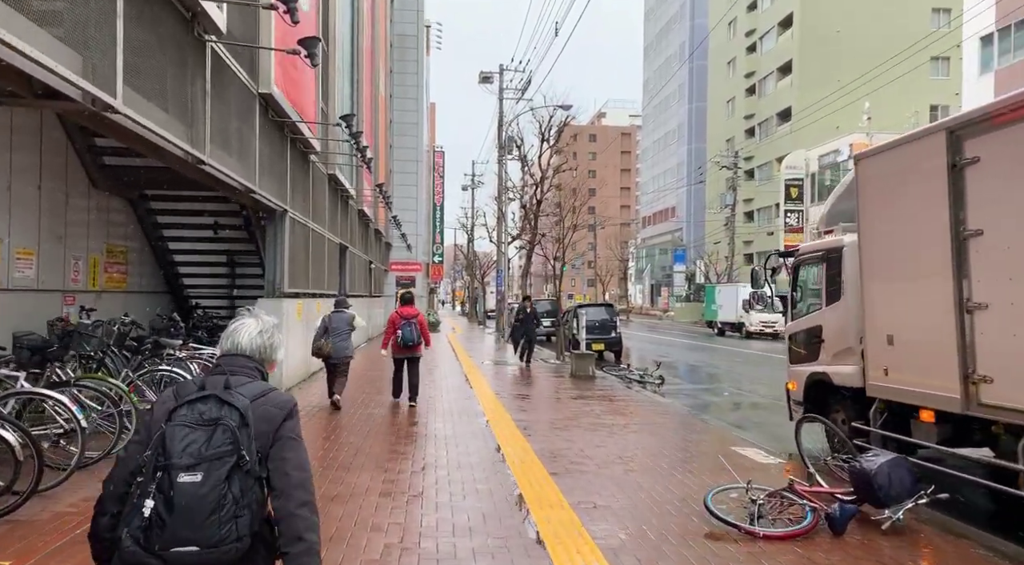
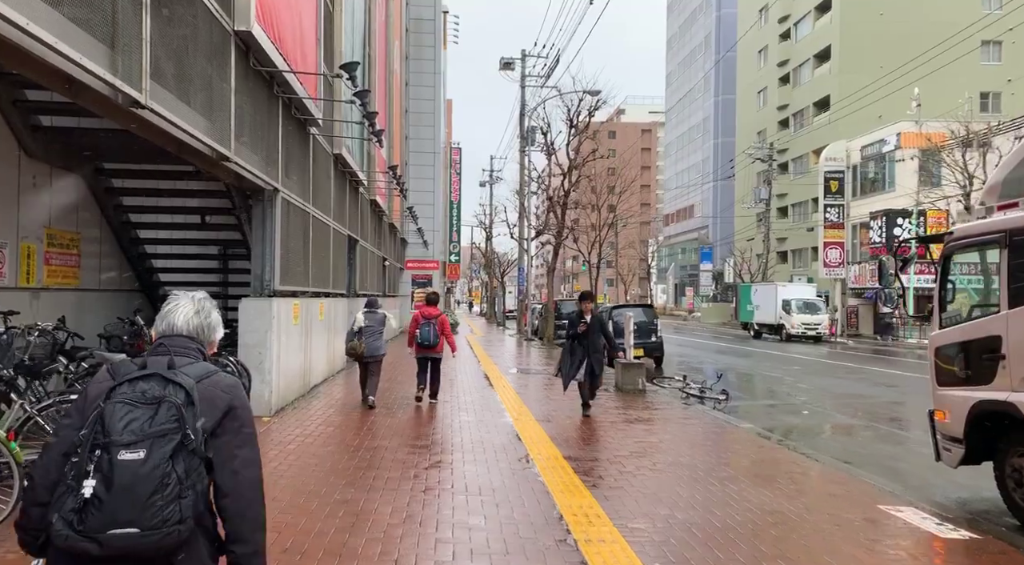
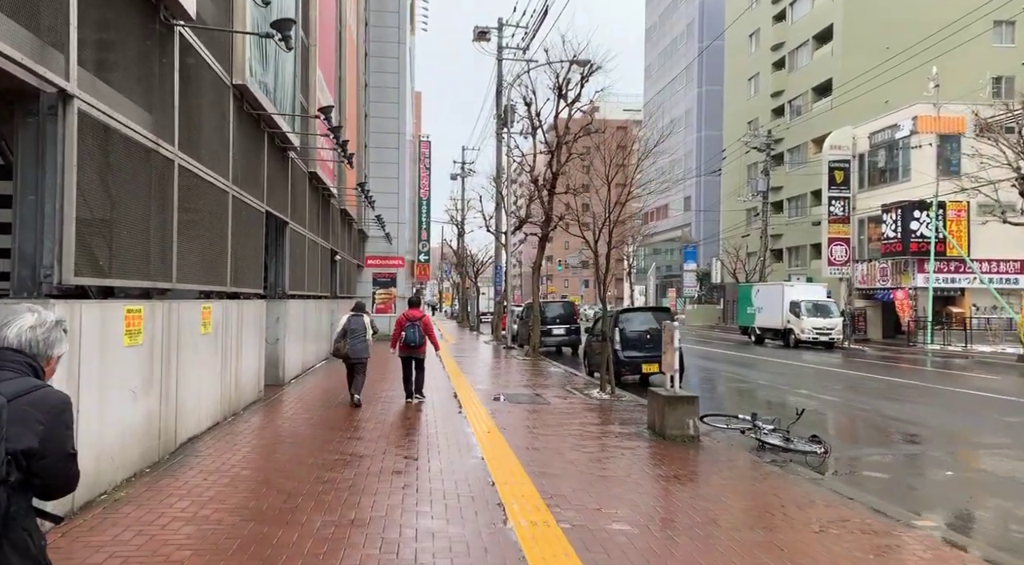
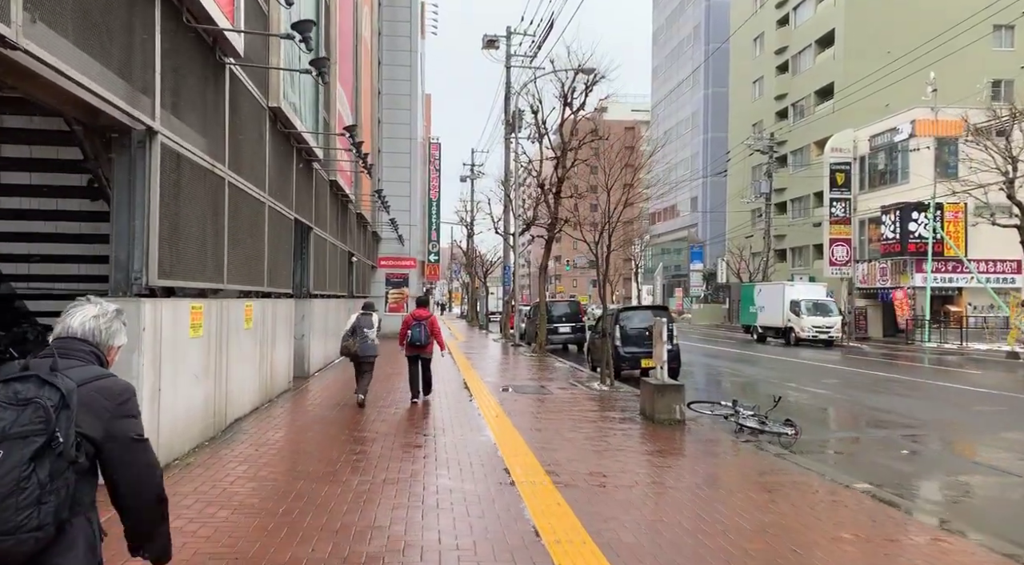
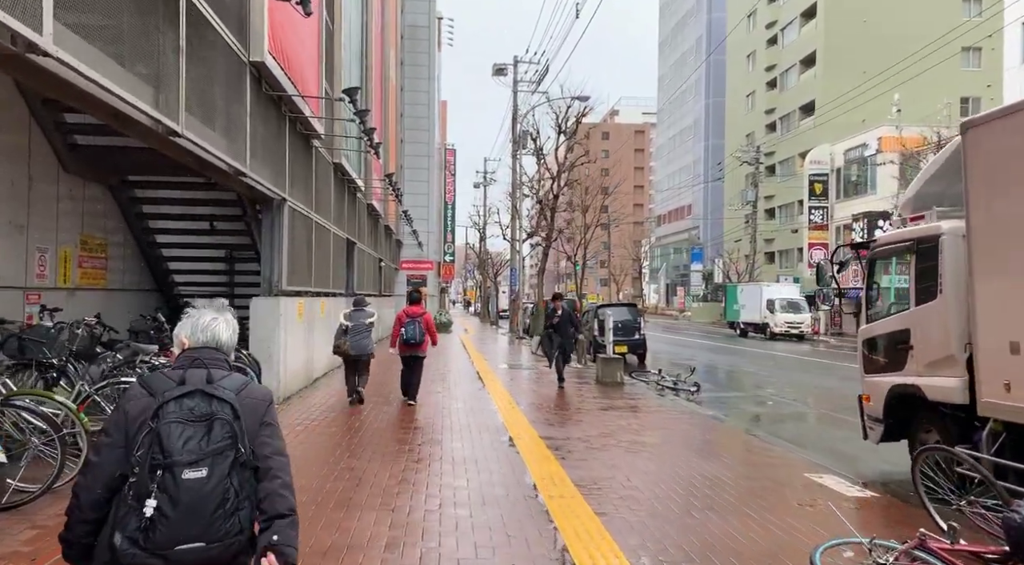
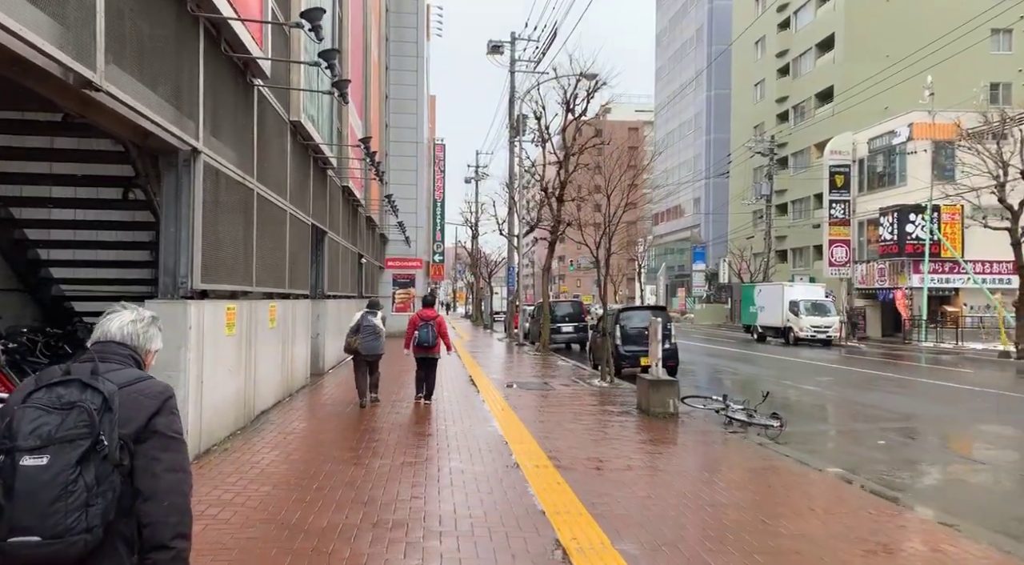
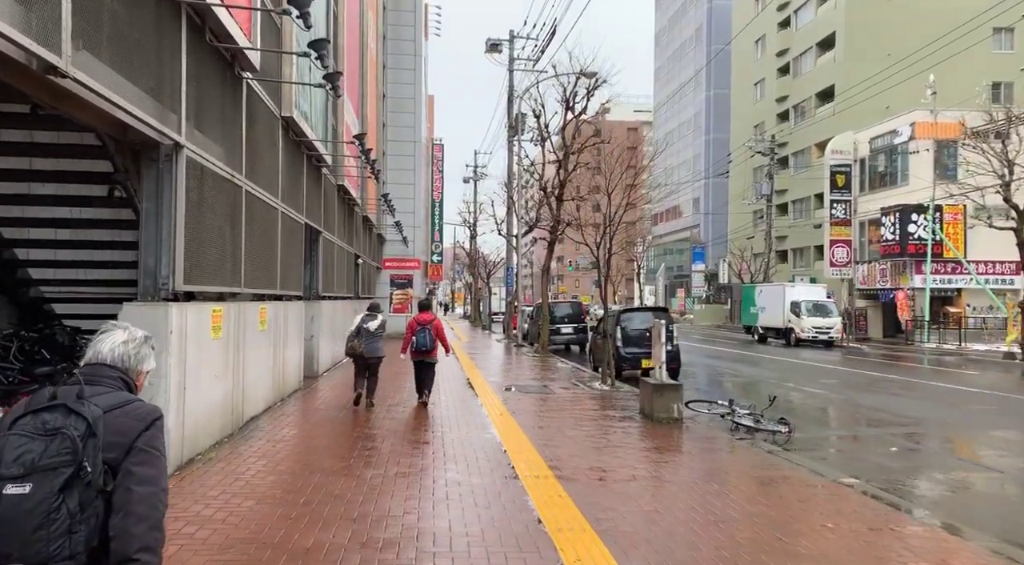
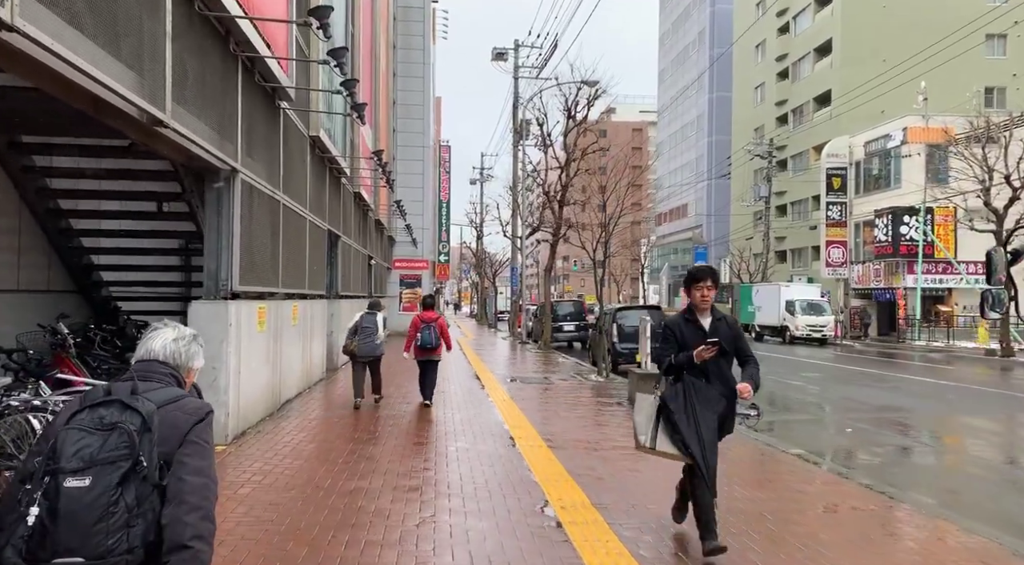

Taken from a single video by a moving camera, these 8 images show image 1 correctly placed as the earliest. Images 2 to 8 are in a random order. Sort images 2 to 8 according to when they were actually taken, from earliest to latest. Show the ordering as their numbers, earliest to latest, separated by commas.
5, 2, 8, 6, 7, 4, 3
